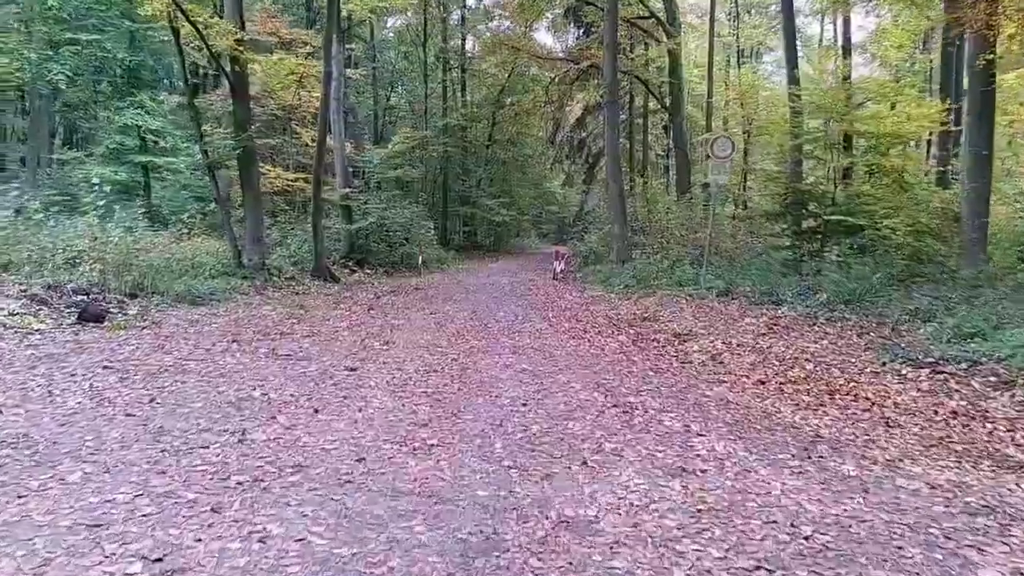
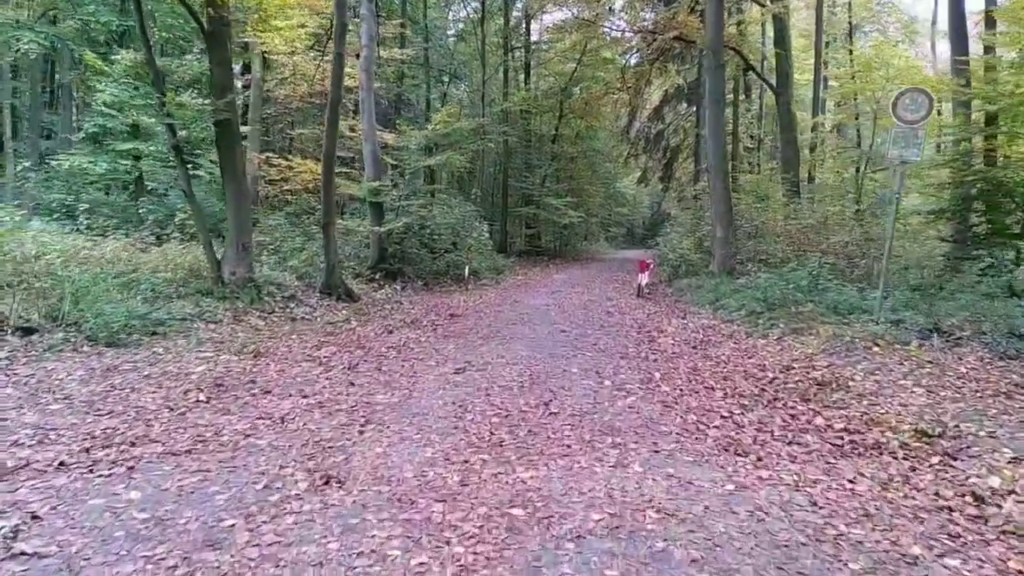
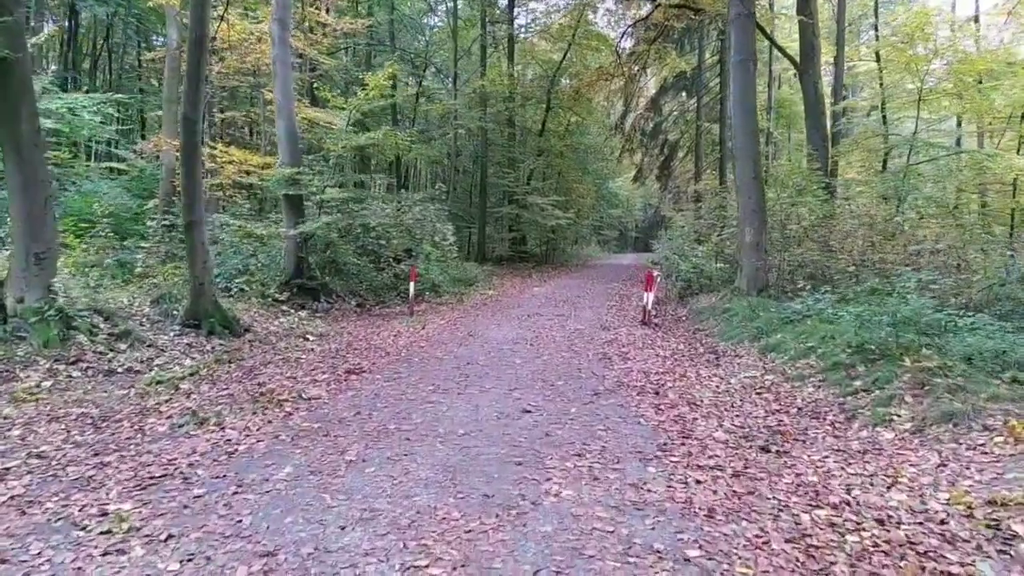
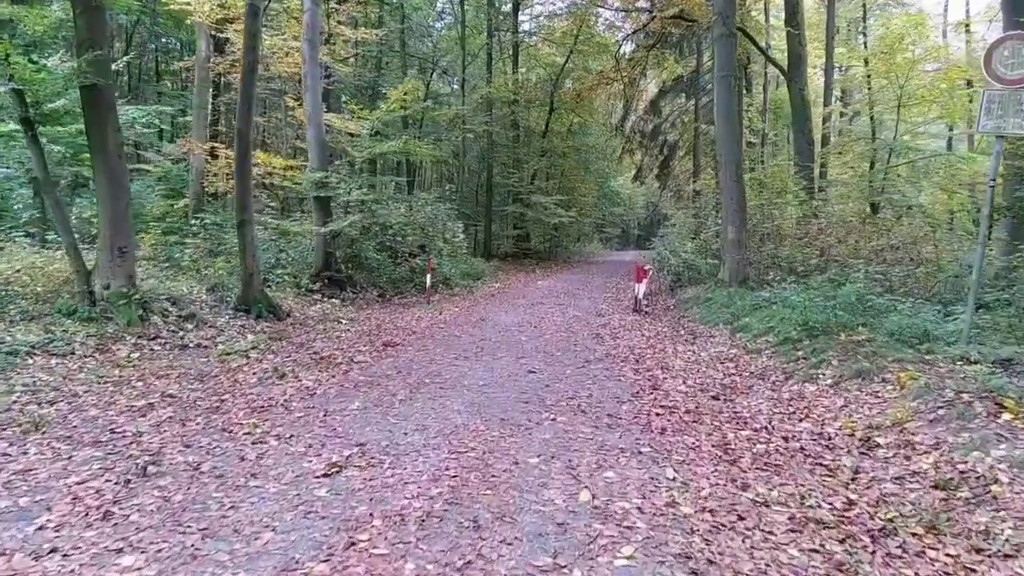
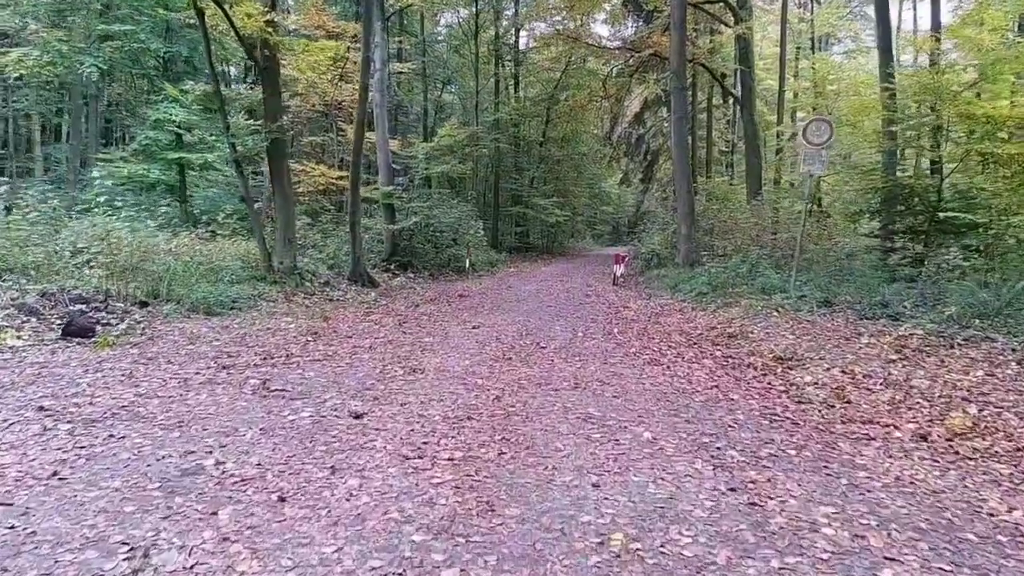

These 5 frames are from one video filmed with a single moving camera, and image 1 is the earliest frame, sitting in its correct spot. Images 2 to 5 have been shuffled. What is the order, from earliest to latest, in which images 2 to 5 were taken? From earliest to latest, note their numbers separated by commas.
5, 2, 4, 3
